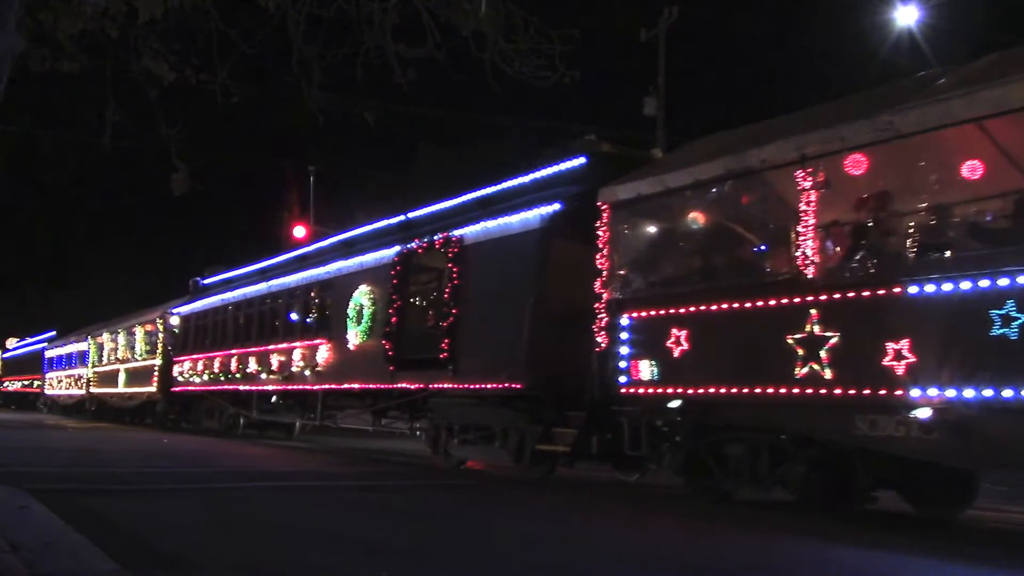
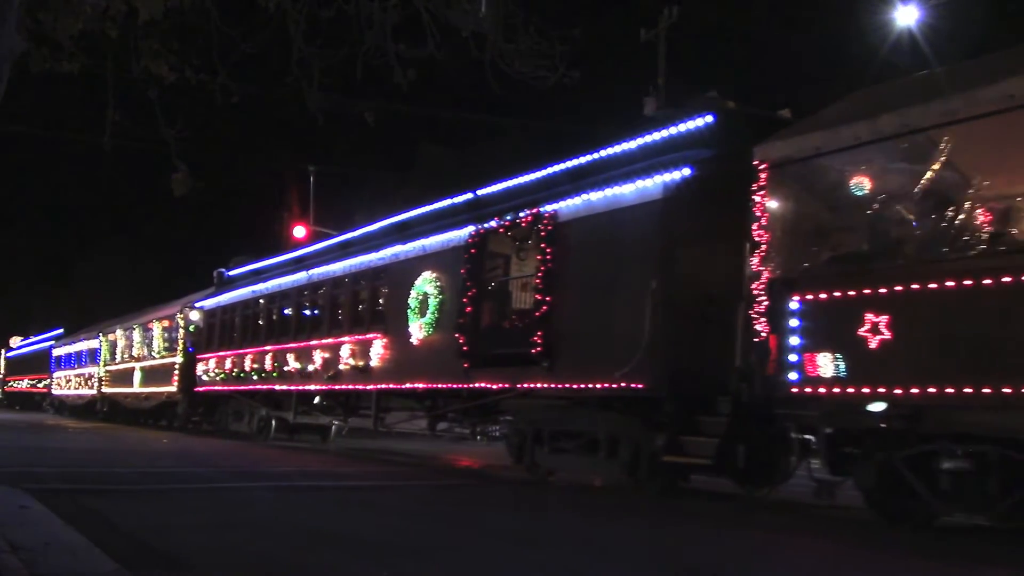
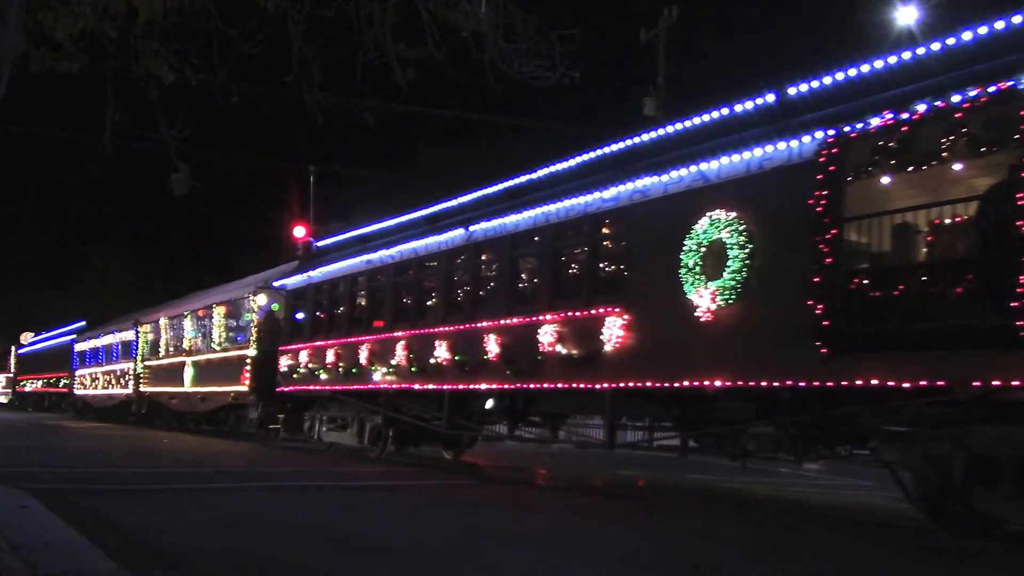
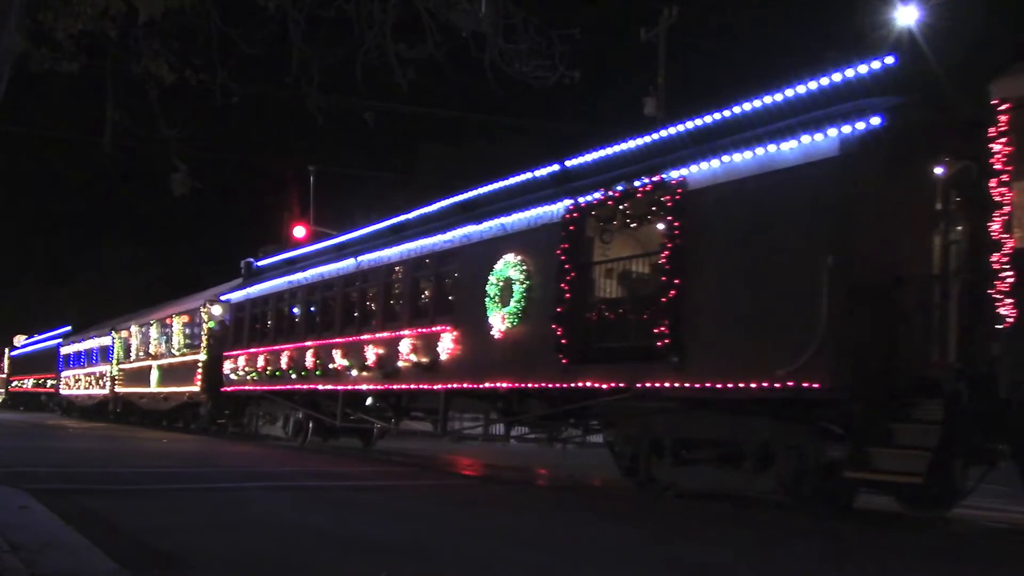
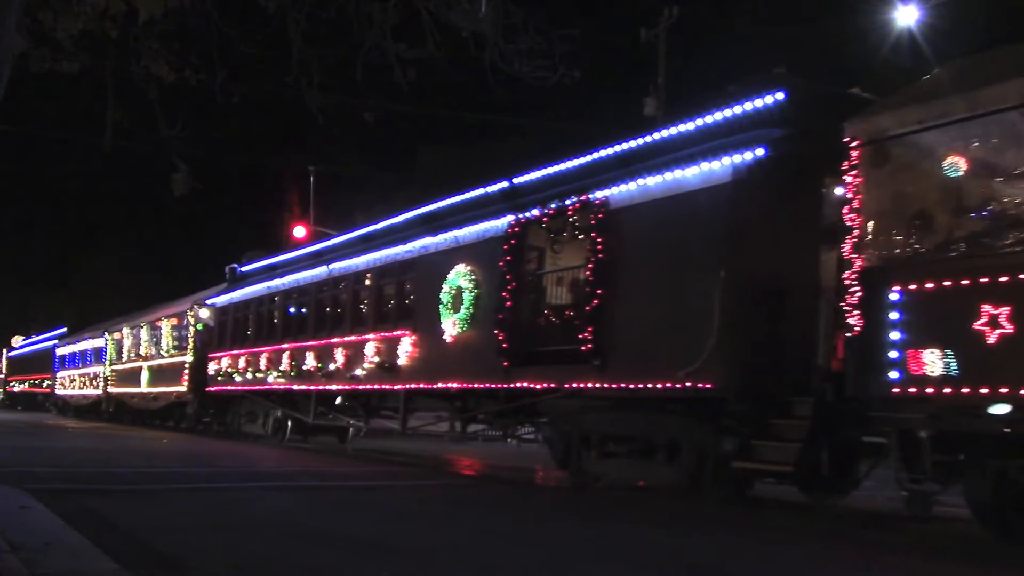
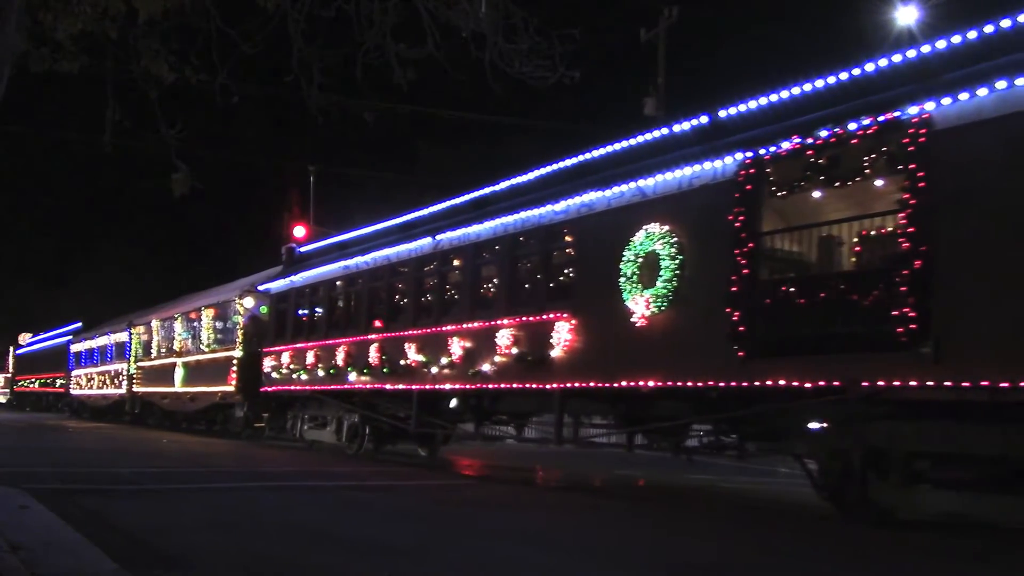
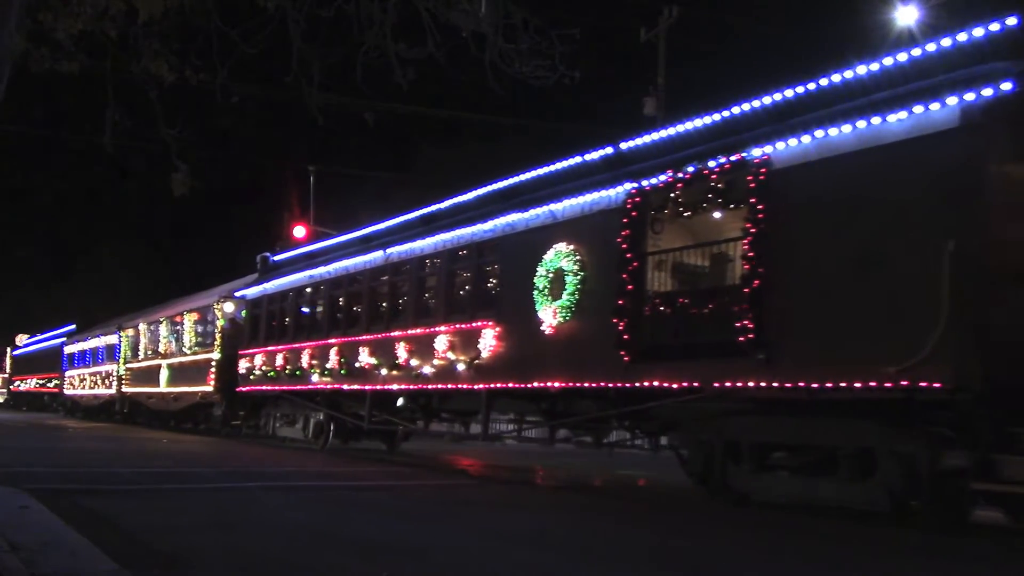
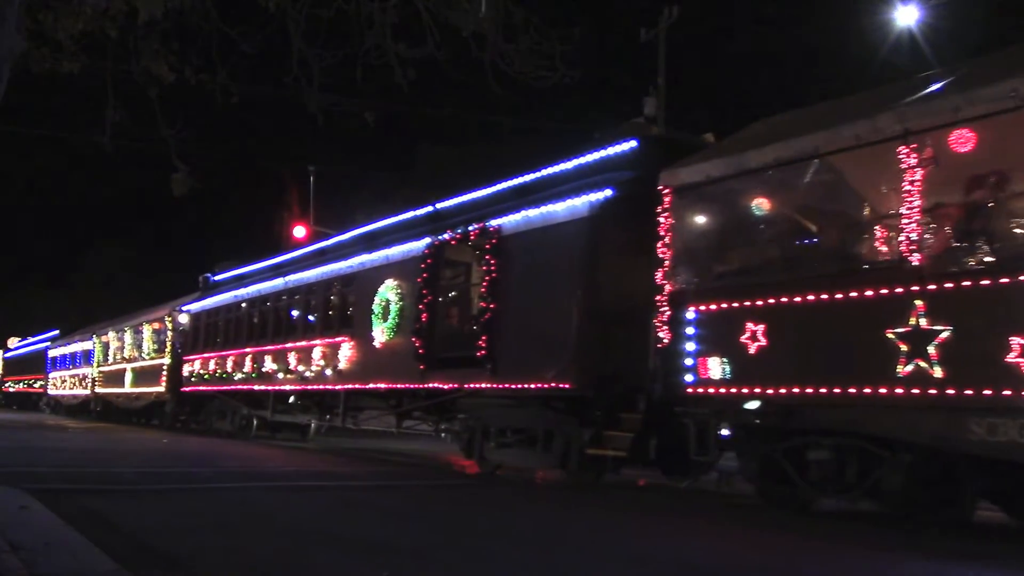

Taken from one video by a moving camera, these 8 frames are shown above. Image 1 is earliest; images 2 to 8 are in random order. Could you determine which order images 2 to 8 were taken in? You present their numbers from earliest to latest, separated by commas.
8, 2, 5, 4, 7, 6, 3
